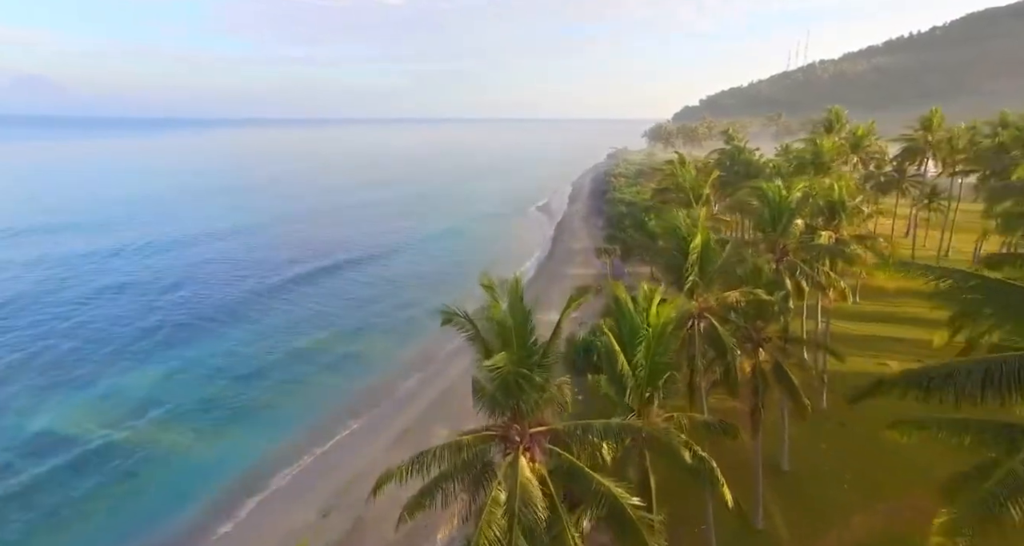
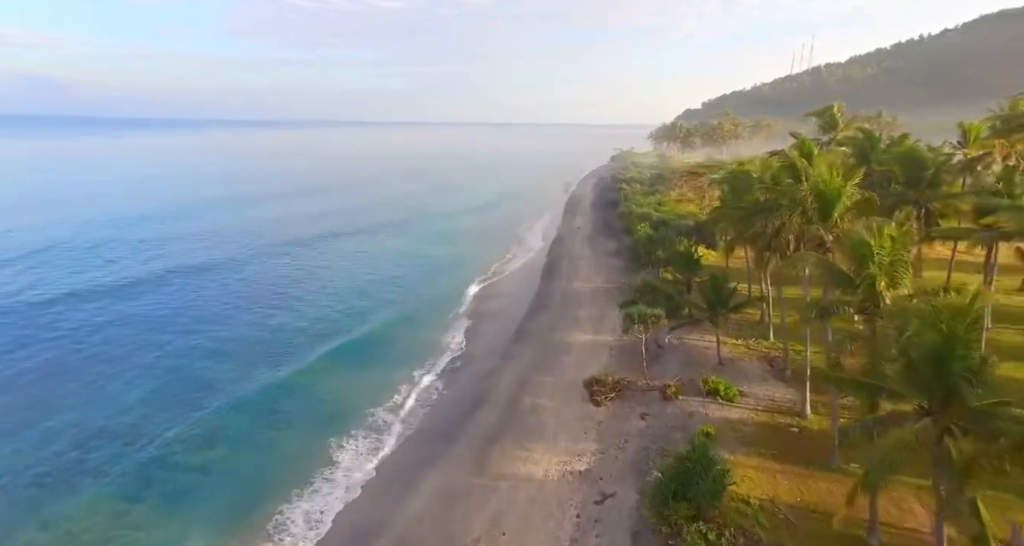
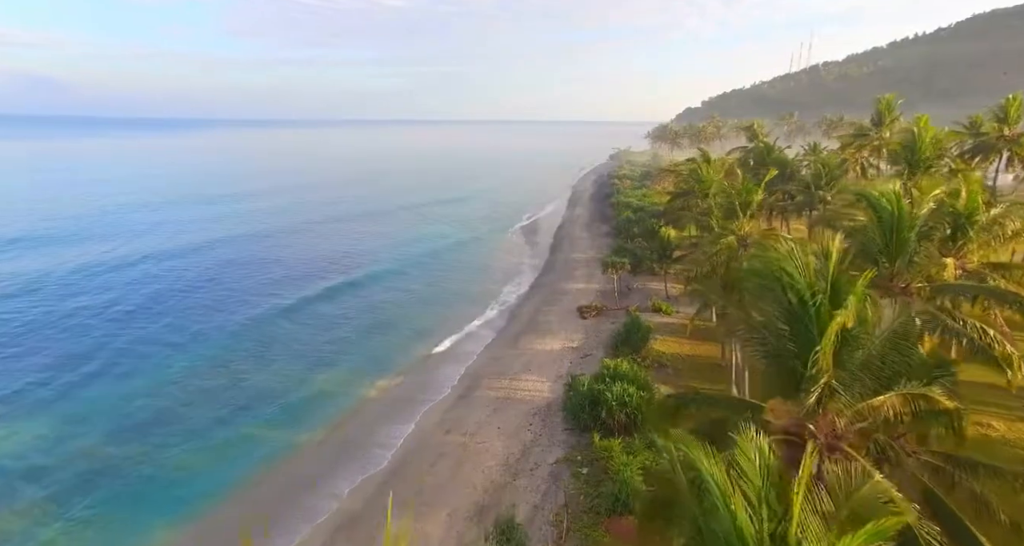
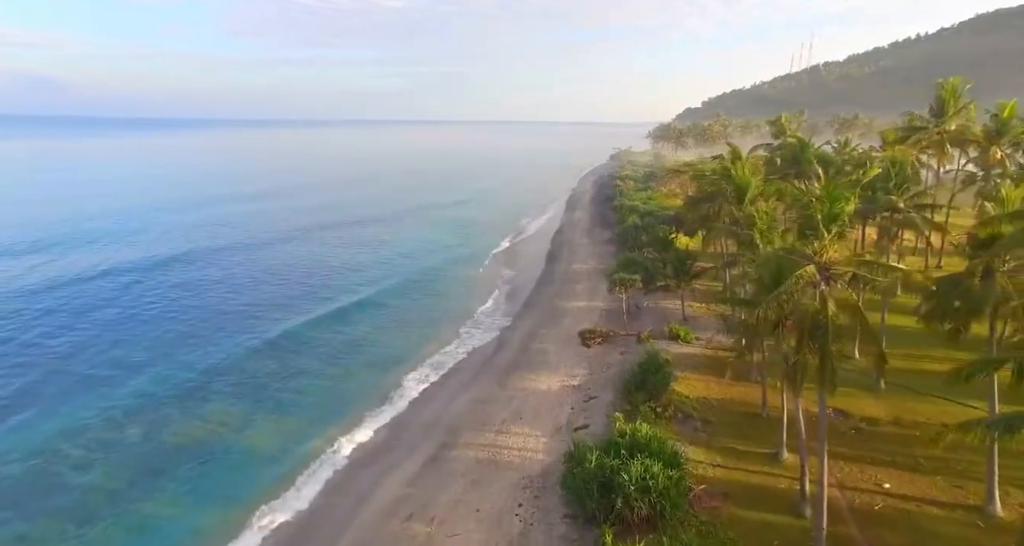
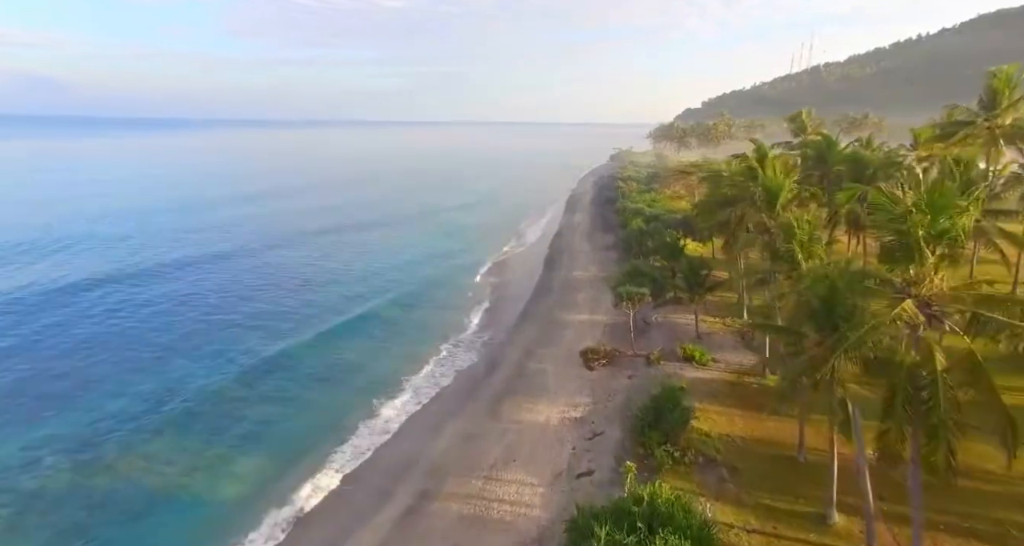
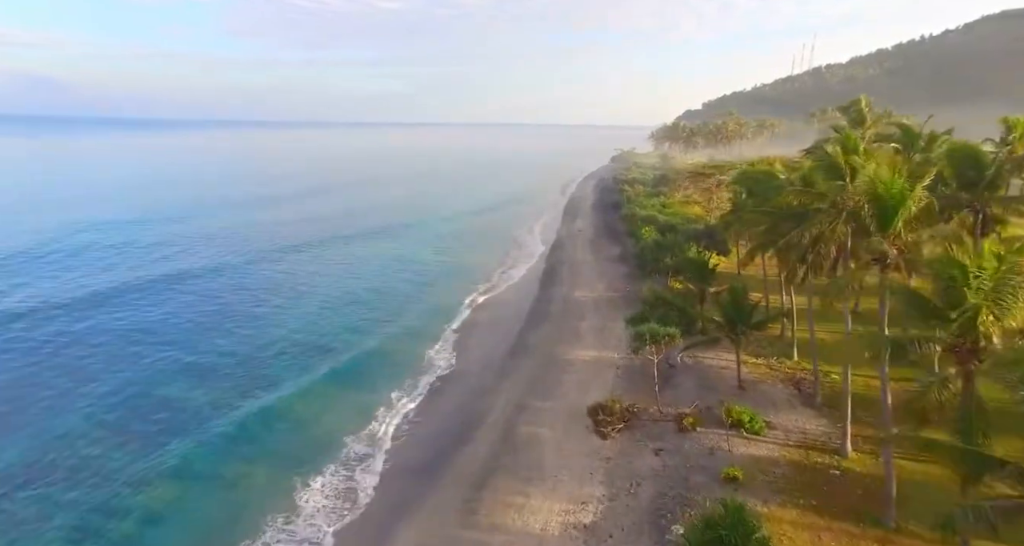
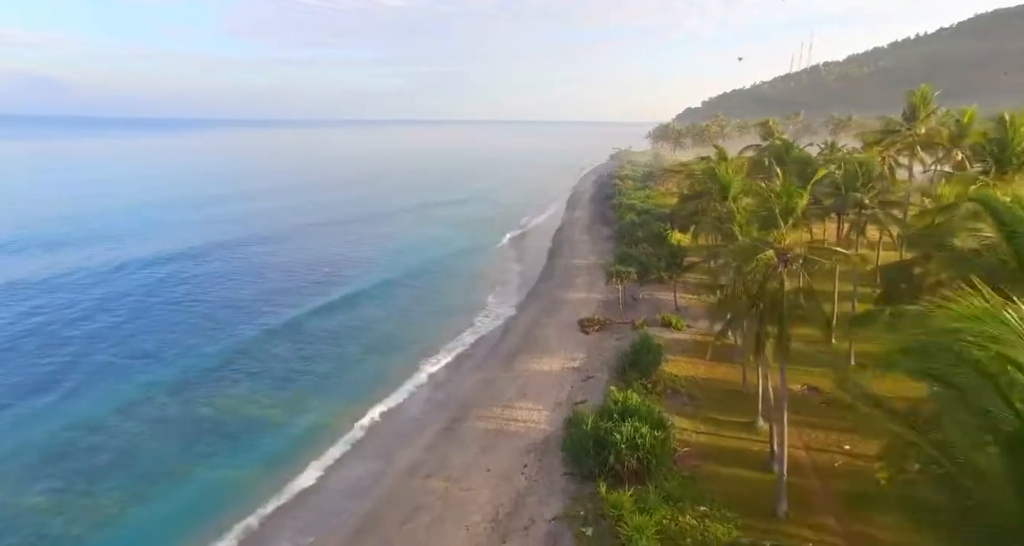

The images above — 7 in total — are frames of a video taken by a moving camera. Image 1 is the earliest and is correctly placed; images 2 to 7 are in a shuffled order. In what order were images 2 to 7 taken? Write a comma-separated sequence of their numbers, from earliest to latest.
3, 7, 4, 5, 2, 6
